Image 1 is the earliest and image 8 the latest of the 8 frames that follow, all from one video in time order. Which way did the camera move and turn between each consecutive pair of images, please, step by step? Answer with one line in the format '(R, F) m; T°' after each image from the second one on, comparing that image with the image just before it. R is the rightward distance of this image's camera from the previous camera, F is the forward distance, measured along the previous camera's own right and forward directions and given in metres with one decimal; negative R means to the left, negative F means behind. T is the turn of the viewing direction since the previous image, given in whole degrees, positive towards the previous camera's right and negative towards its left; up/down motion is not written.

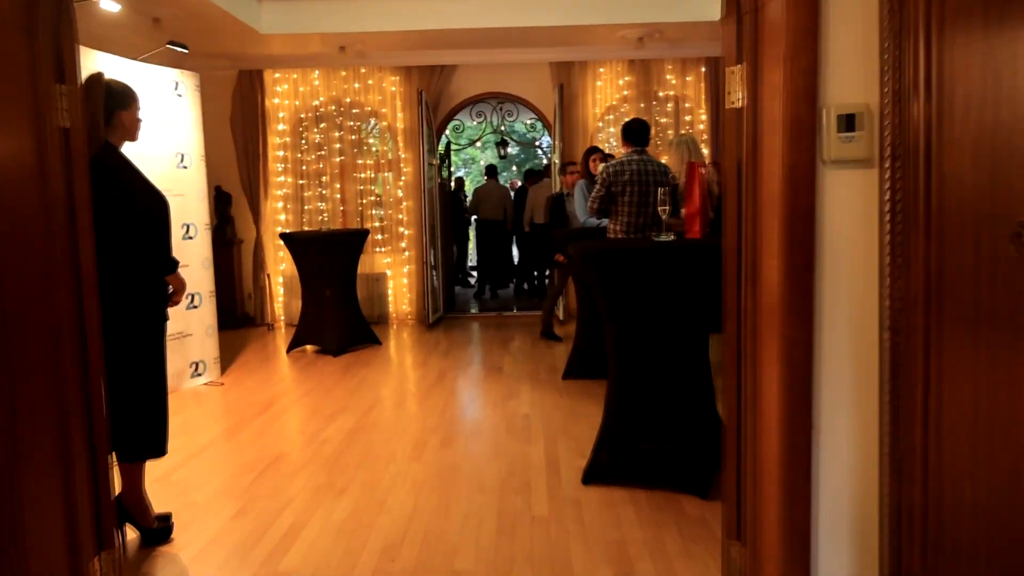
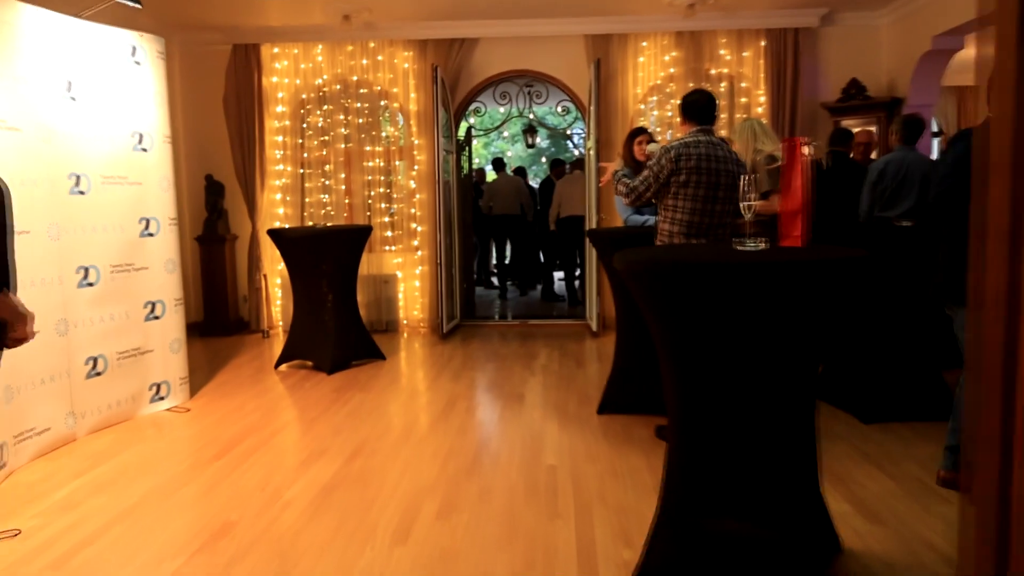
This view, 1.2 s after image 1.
(0.0, +0.8) m; -2°
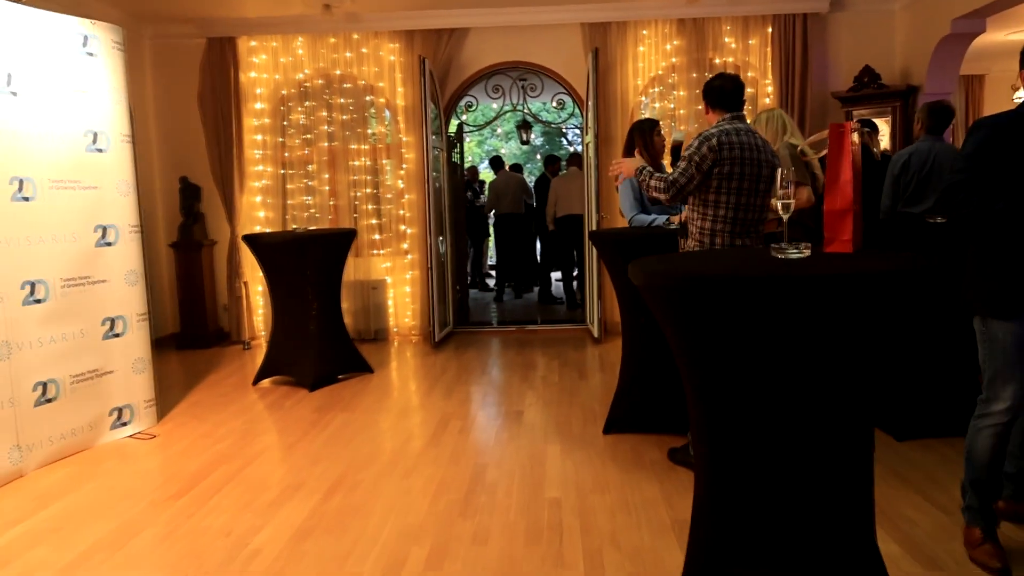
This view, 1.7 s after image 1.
(0.0, +0.3) m; 0°
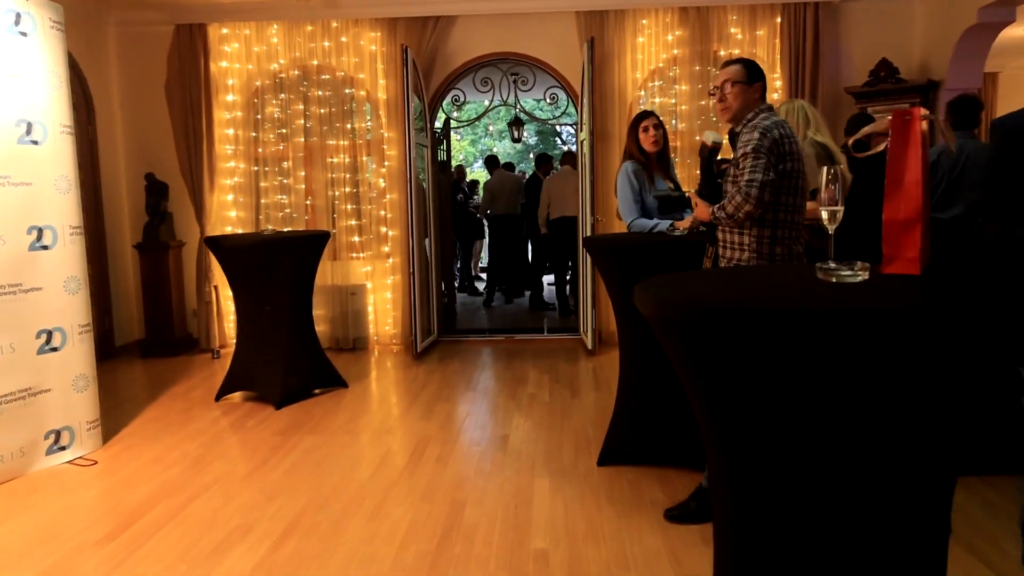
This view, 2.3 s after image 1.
(0.0, +0.4) m; 0°
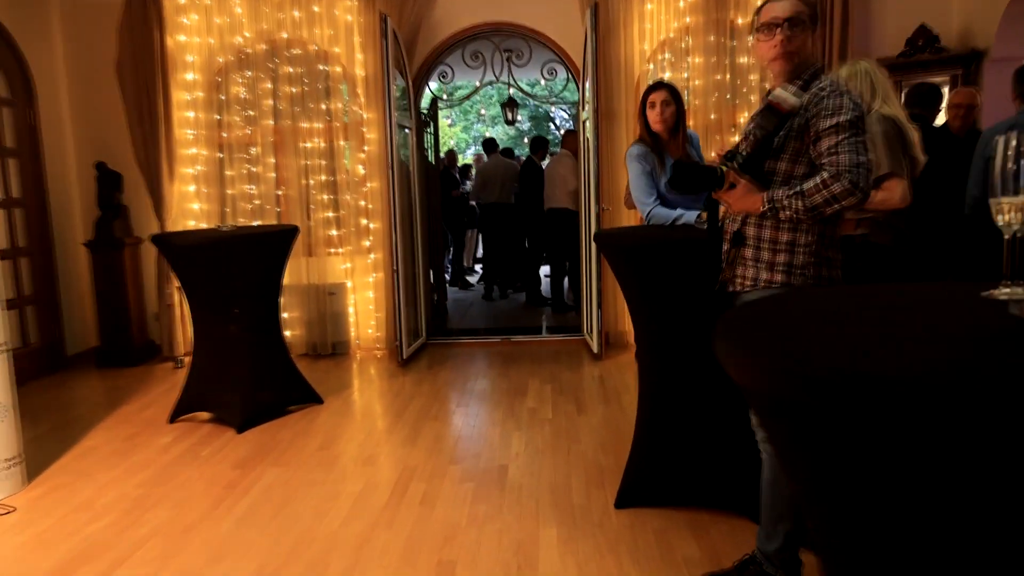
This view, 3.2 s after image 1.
(0.0, +0.5) m; 0°
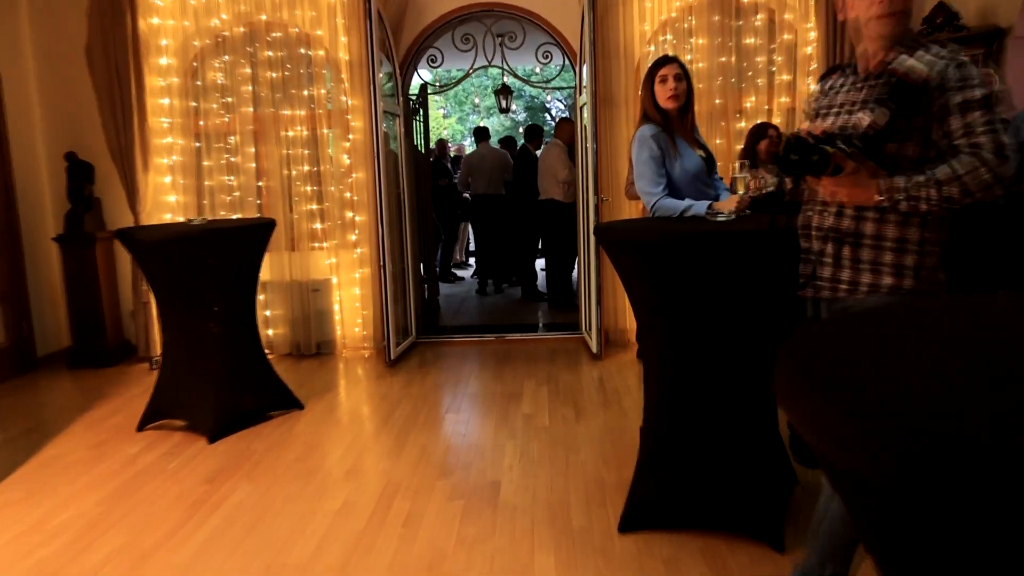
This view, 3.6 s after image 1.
(0.0, +0.2) m; 0°
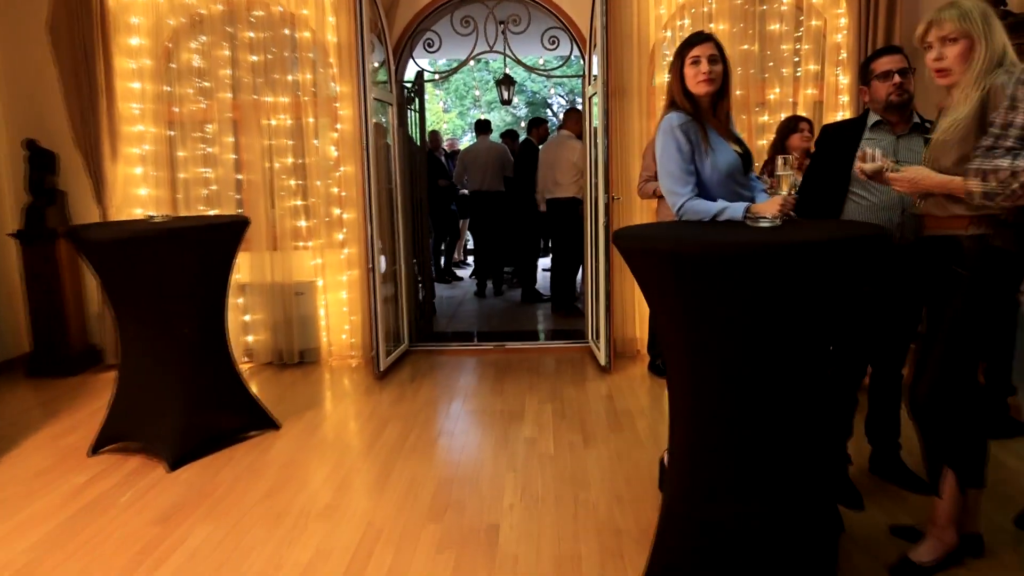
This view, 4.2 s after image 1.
(0.0, +0.4) m; 0°
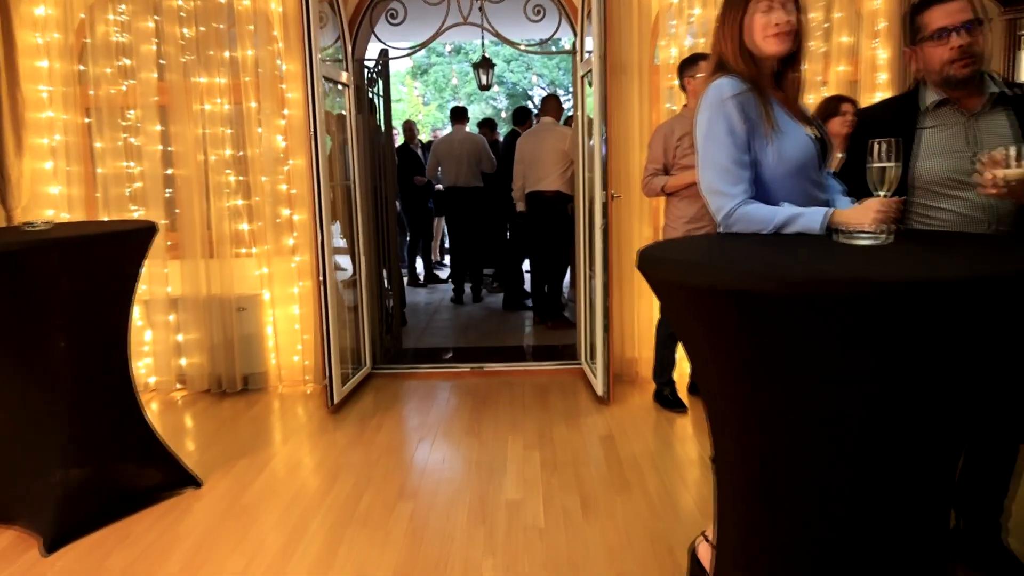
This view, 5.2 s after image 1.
(0.0, +0.6) m; +1°
